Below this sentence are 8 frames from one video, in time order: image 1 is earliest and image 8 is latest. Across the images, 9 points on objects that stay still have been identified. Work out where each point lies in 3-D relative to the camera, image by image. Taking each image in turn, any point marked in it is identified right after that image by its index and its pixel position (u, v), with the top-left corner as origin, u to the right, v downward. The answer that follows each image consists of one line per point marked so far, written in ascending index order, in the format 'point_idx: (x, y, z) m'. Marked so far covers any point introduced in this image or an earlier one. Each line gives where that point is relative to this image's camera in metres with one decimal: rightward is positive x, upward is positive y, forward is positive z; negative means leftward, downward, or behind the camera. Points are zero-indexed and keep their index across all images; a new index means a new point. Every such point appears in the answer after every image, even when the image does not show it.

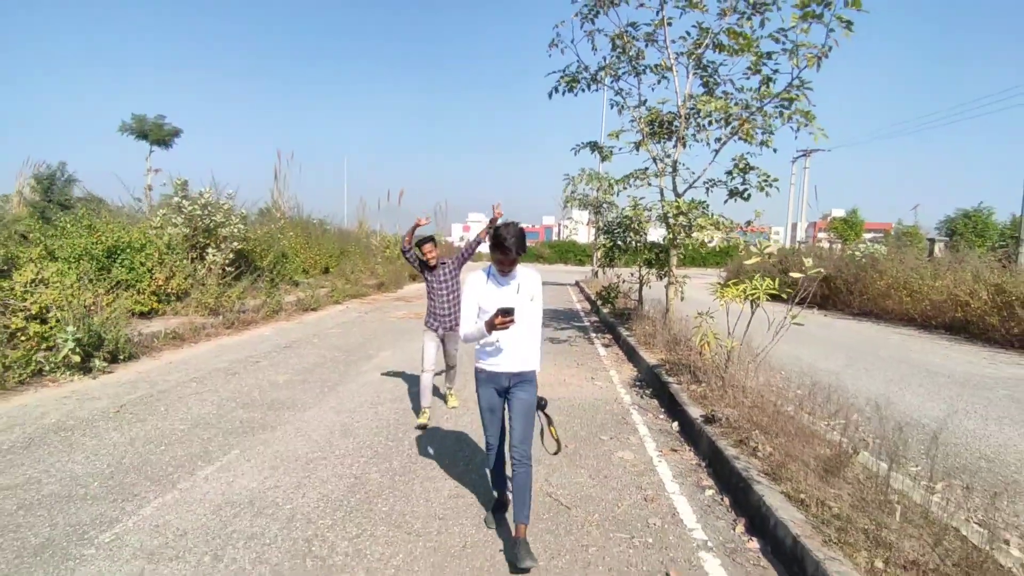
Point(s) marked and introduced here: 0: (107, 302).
0: (-7.2, -0.2, +9.7) m
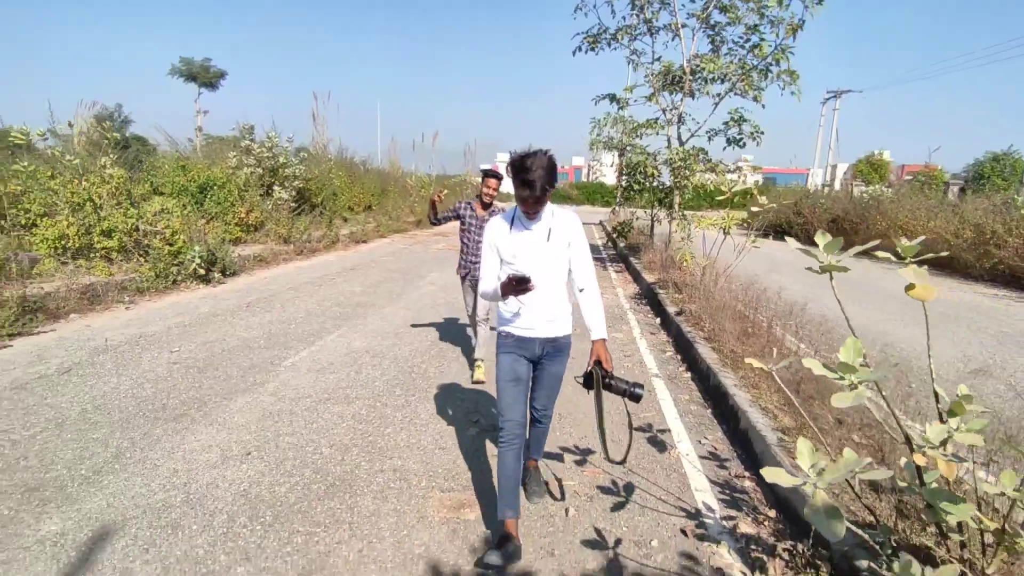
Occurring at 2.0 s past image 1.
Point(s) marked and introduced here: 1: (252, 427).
0: (-6.7, +1.3, +12.0) m
1: (-2.0, -1.1, +4.2) m
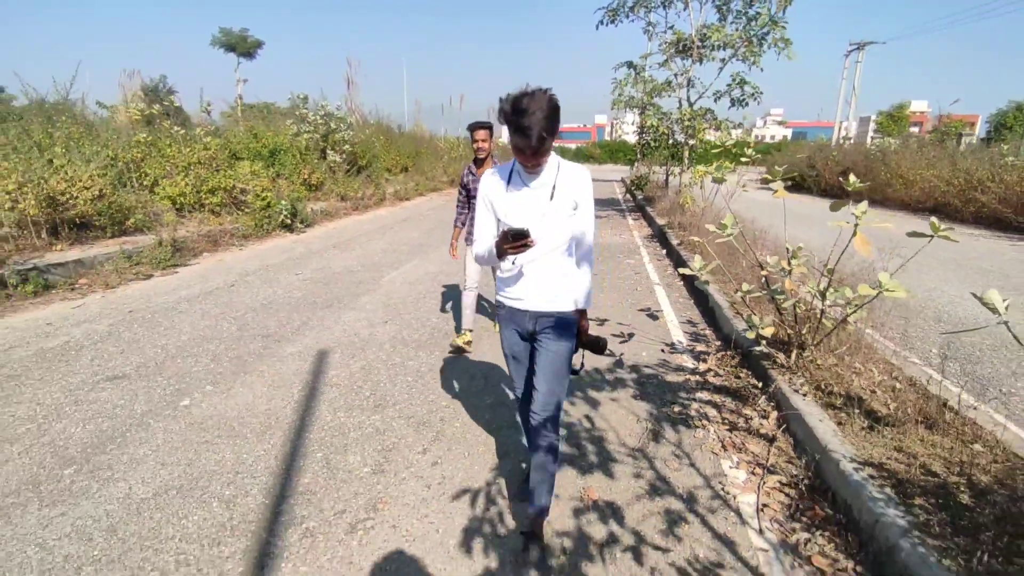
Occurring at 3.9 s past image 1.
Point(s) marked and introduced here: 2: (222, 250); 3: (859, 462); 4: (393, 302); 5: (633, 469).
0: (-5.9, +2.6, +14.1) m
1: (-1.5, -0.3, +6.3) m
2: (-5.6, +0.7, +10.4) m
3: (+1.7, -0.9, +2.7) m
4: (-1.5, -0.2, +6.7) m
5: (+0.7, -1.0, +3.1) m
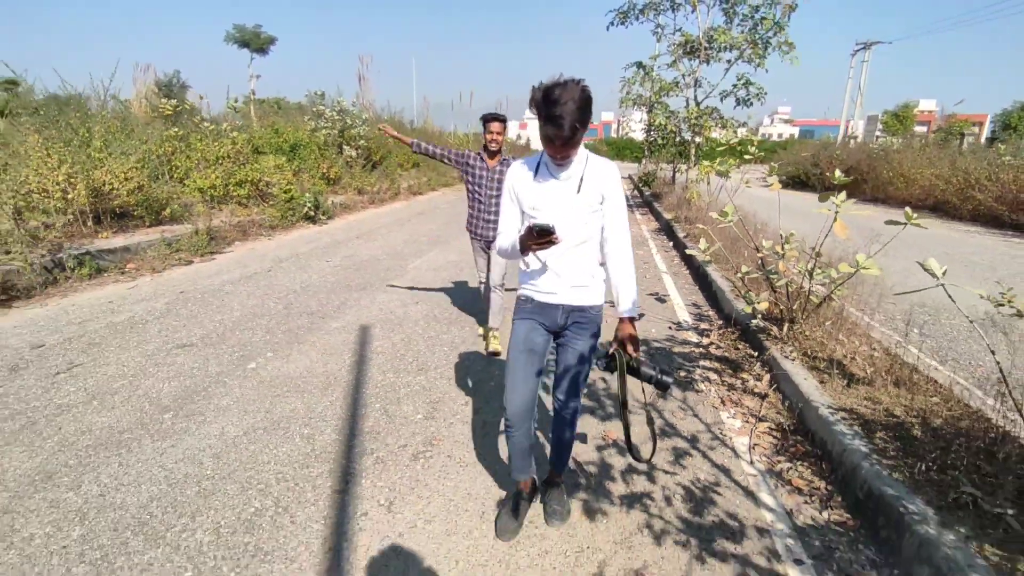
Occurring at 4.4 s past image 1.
0: (-5.5, +2.9, +14.7) m
1: (-1.3, -0.1, +6.9) m
2: (-5.3, +1.0, +11.0) m
3: (+1.9, -0.7, +3.3) m
4: (-1.2, 0.0, +7.2) m
5: (+0.9, -0.9, +3.7) m
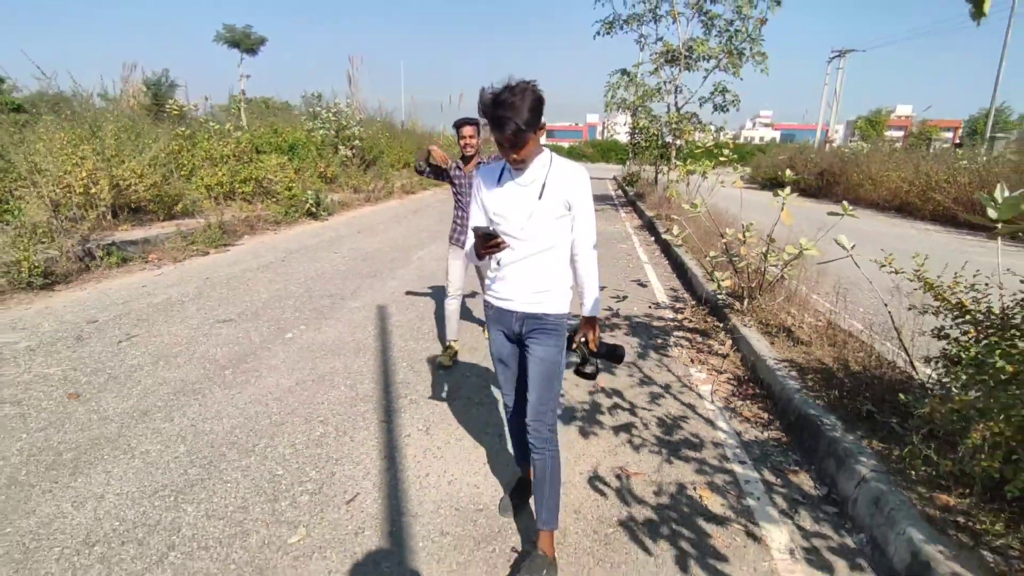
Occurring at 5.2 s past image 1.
0: (-5.8, +3.1, +15.3) m
1: (-1.3, +0.1, +7.6) m
2: (-5.4, +1.2, +11.6) m
3: (+2.0, -0.5, +4.1) m
4: (-1.3, +0.2, +8.0) m
5: (+0.9, -0.7, +4.5) m
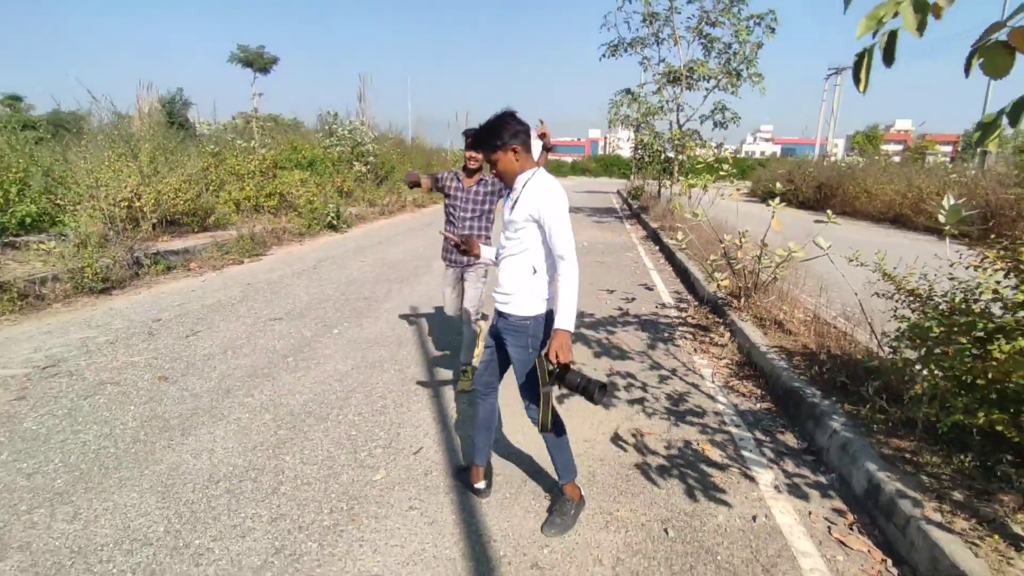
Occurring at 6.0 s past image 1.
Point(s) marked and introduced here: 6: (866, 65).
0: (-5.5, +2.8, +16.1) m
1: (-1.1, +0.1, +8.3) m
2: (-5.1, +1.0, +12.4) m
3: (+2.2, -0.5, +4.7) m
4: (-1.0, +0.1, +8.6) m
5: (+1.2, -0.7, +5.1) m
6: (+1.1, +0.7, +1.7) m
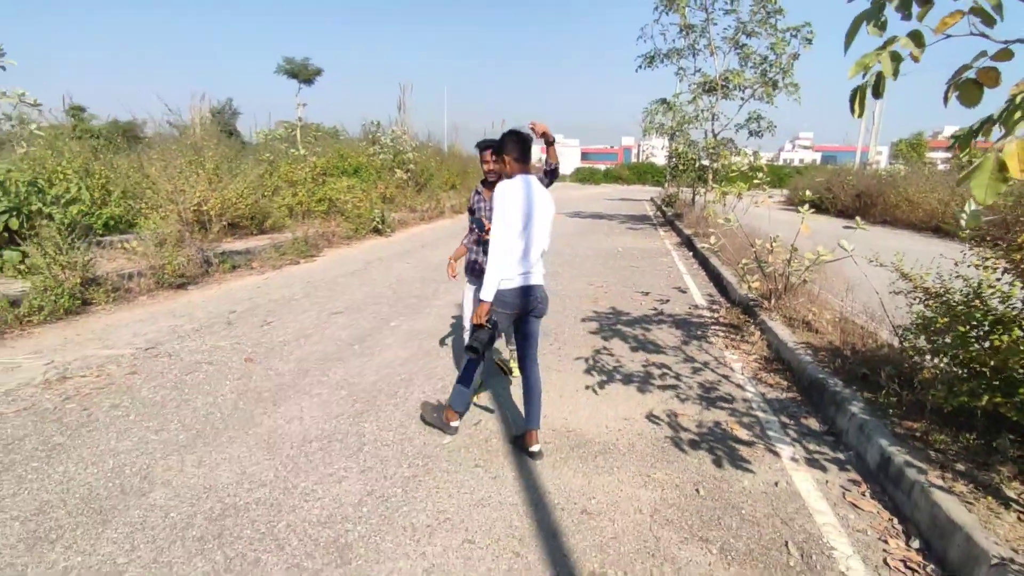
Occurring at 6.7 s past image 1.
0: (-4.4, +2.7, +16.9) m
1: (-0.4, +0.1, +8.8) m
2: (-4.3, +1.0, +13.1) m
3: (+2.7, -0.5, +5.1) m
4: (-0.3, +0.1, +9.2) m
5: (+1.6, -0.7, +5.5) m
6: (+1.4, +0.7, +2.1) m
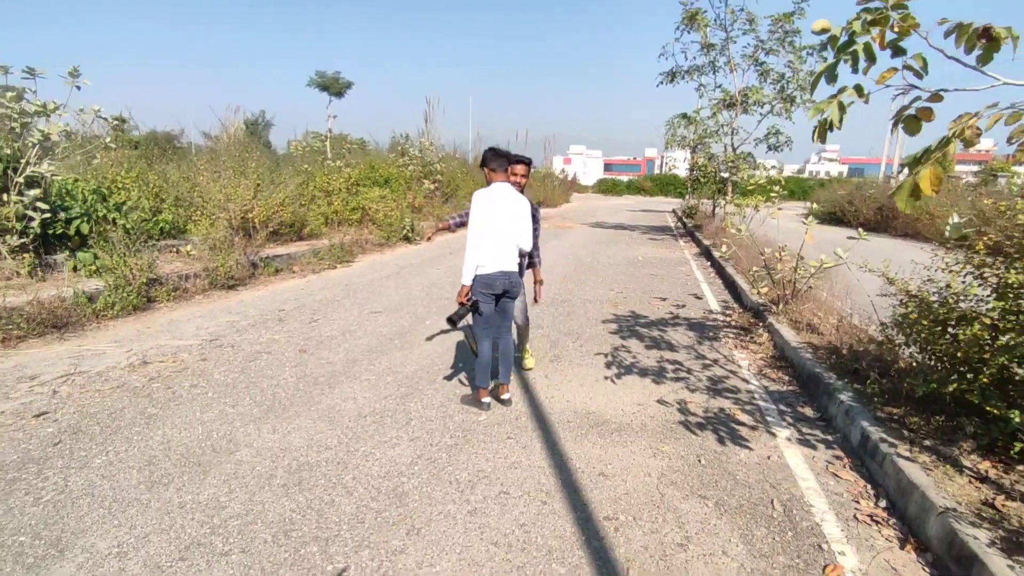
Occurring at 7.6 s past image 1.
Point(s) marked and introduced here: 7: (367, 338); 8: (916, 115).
0: (-3.6, +2.6, +17.6) m
1: (0.0, 0.0, +9.4) m
2: (-3.7, +0.9, +13.9) m
3: (+2.9, -0.6, +5.5) m
4: (+0.1, 0.0, +9.8) m
5: (+1.9, -0.7, +6.0) m
6: (+1.5, +0.8, +2.6) m
7: (-1.7, -0.6, +6.4) m
8: (+1.9, +0.8, +2.5) m
